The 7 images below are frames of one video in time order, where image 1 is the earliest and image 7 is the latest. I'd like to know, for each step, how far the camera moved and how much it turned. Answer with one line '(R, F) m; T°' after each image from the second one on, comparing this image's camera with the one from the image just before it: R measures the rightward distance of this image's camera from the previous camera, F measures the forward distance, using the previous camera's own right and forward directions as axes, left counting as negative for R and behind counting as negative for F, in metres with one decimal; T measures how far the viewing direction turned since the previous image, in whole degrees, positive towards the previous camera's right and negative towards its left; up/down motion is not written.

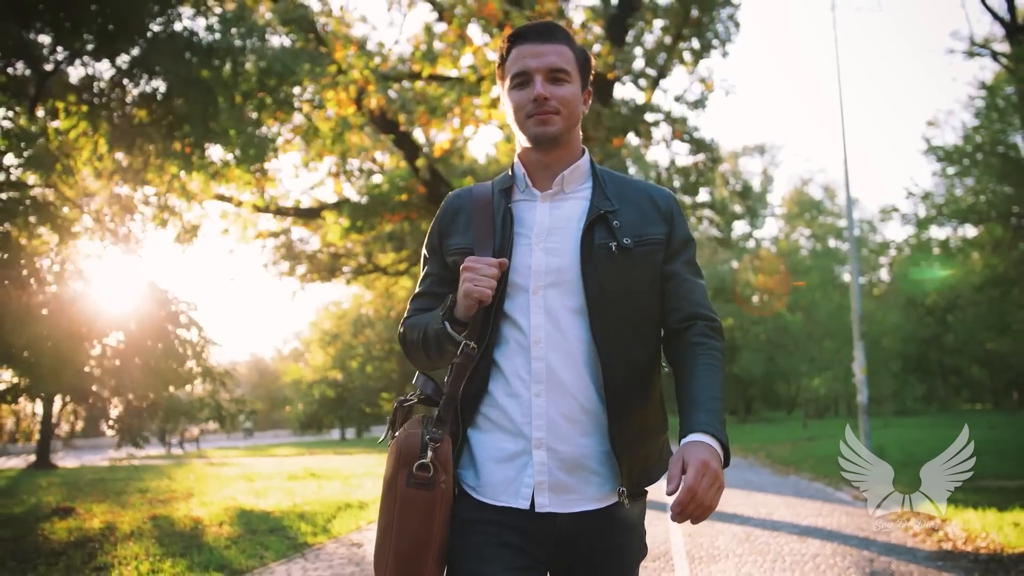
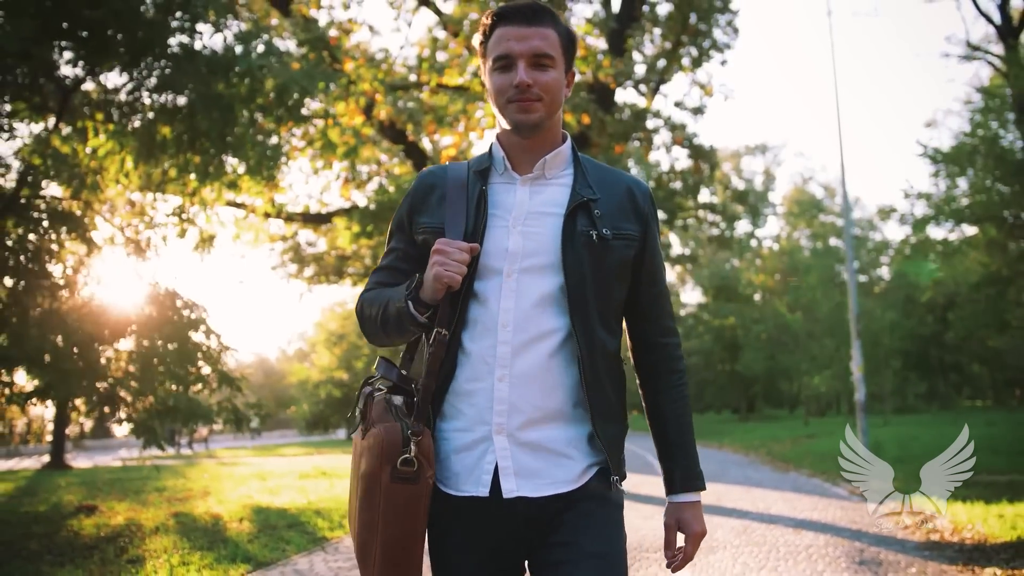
(0.0, -0.4) m; 0°
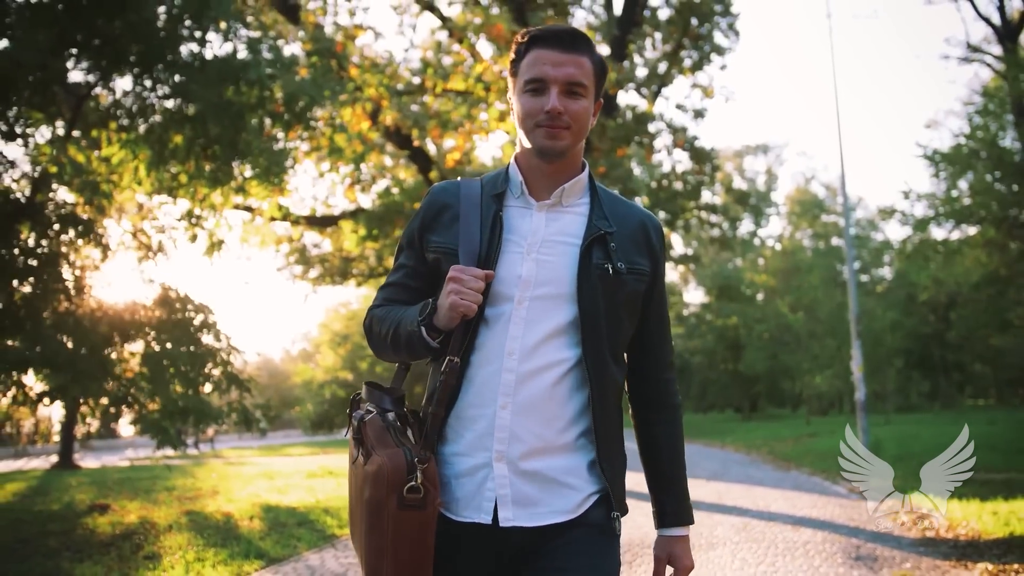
(0.0, -0.2) m; 0°
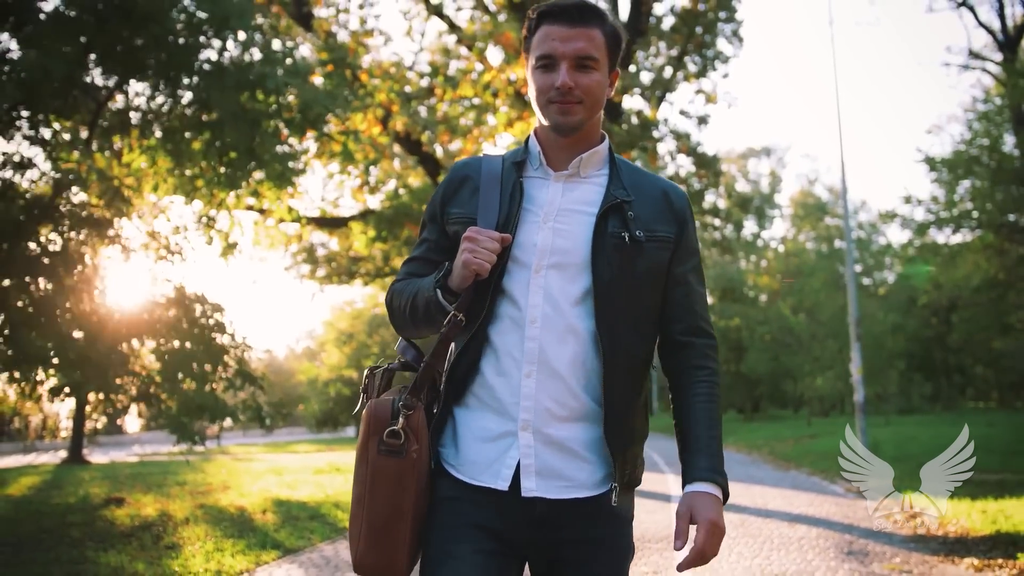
(0.0, -0.3) m; 0°
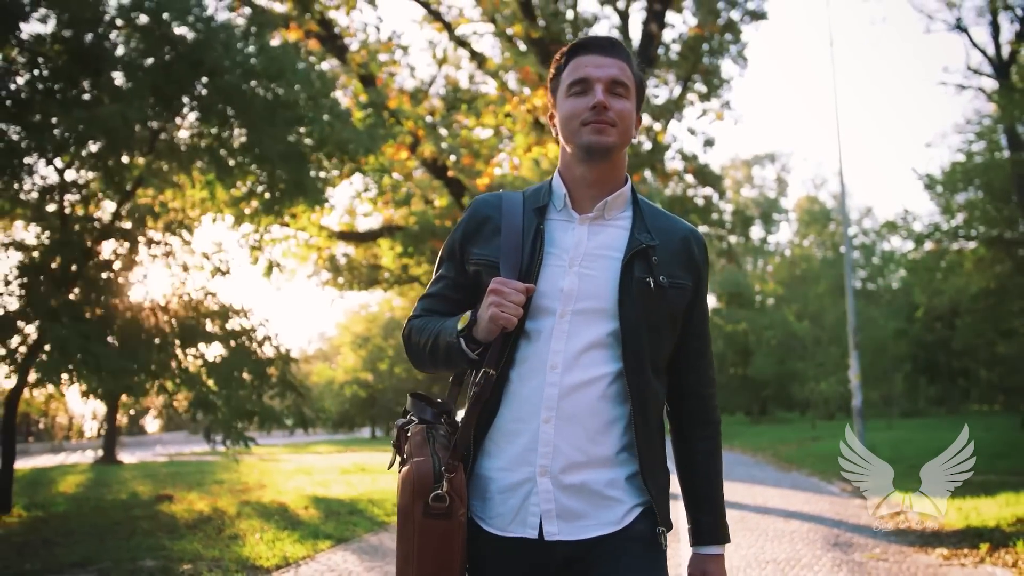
(-0.1, -0.9) m; -1°
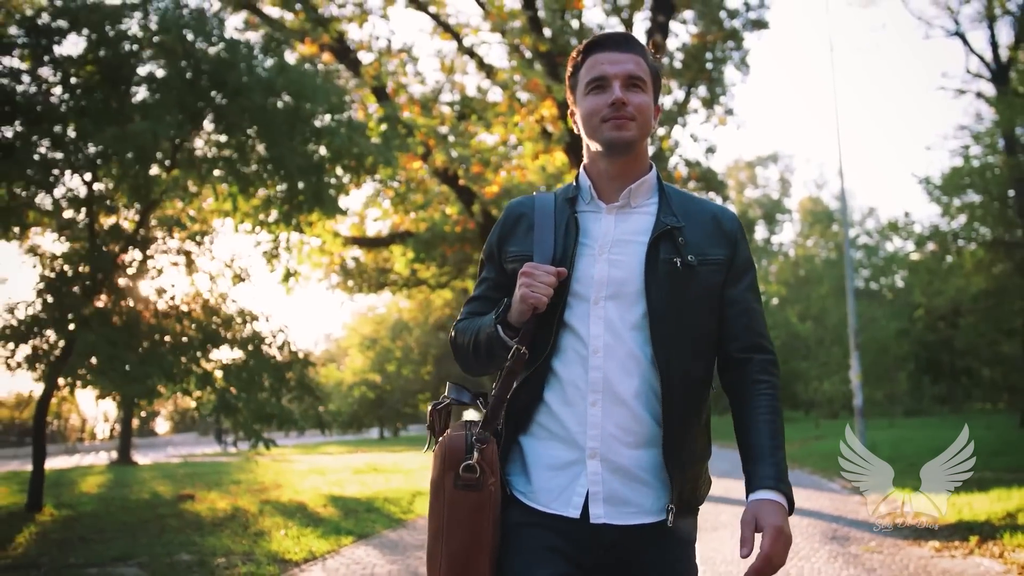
(-0.1, -0.4) m; 0°
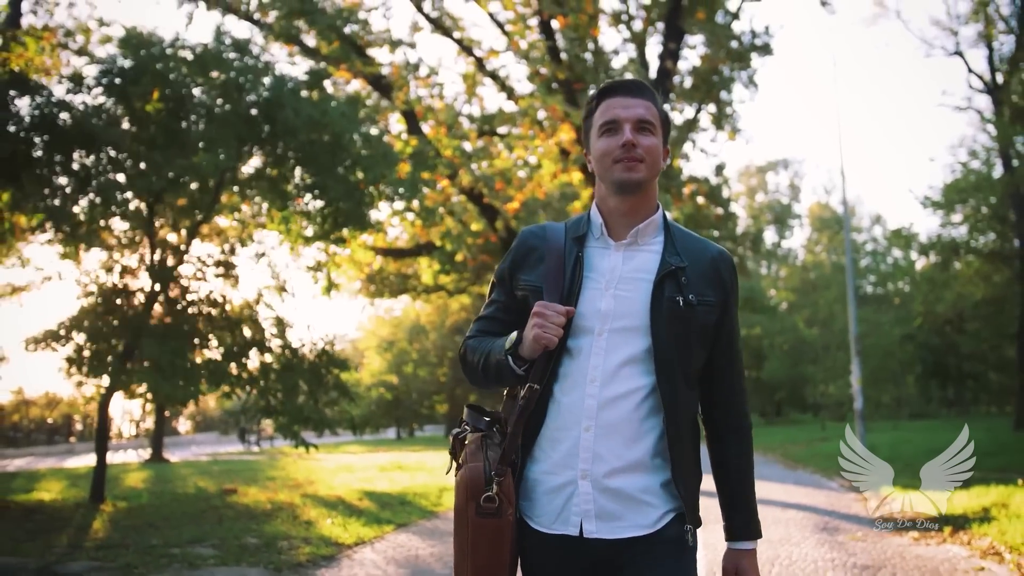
(-0.1, -0.9) m; -1°
